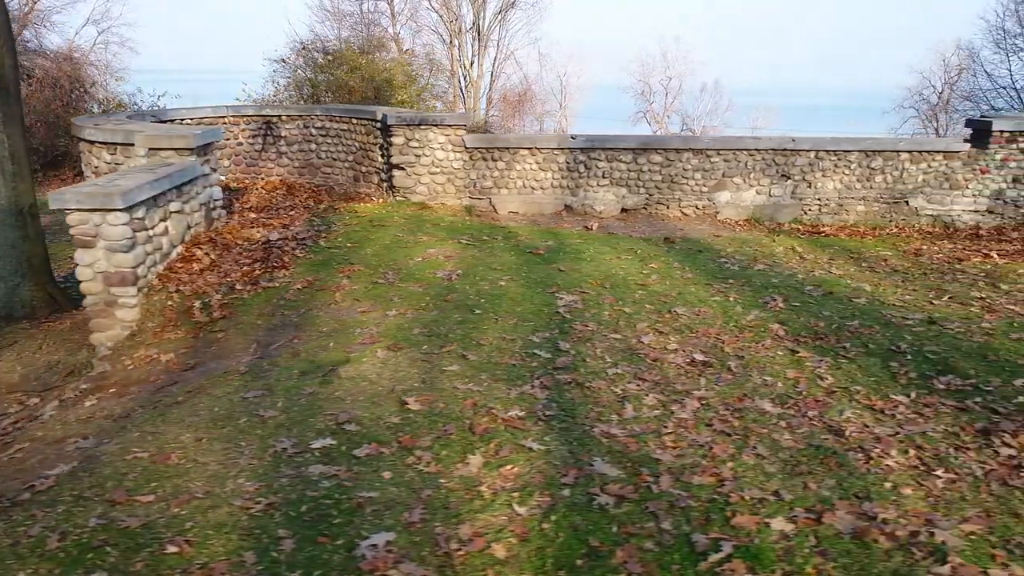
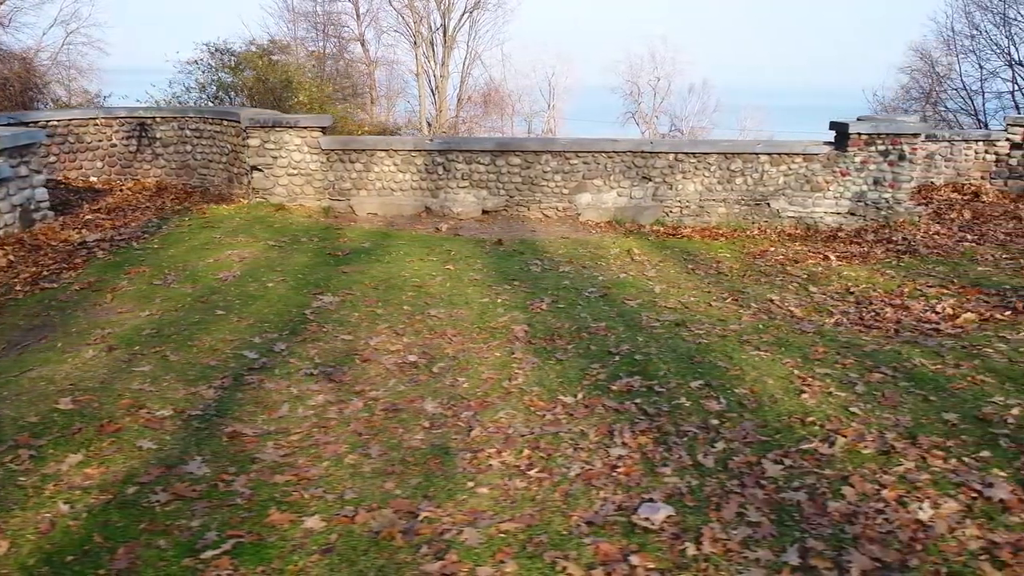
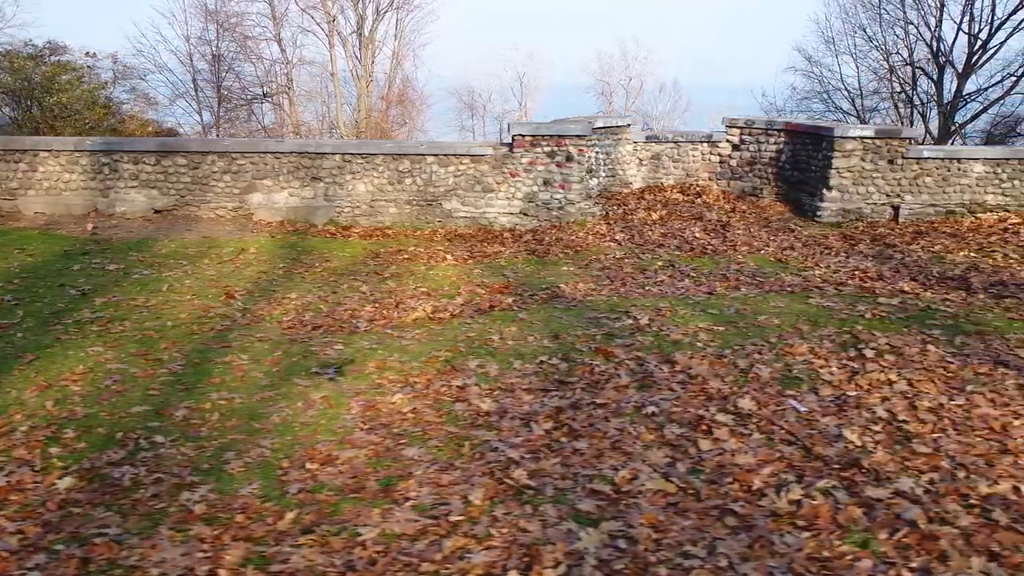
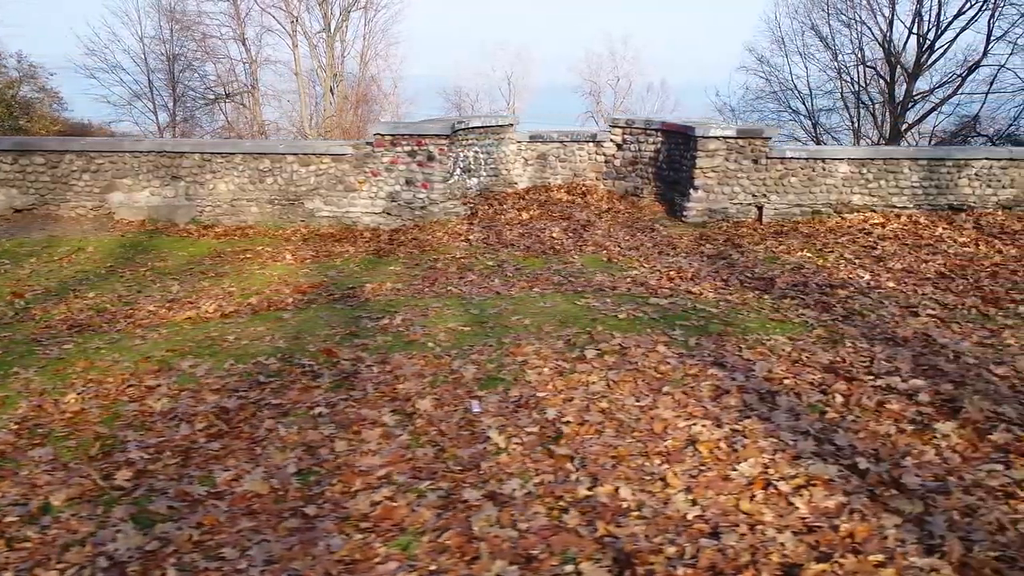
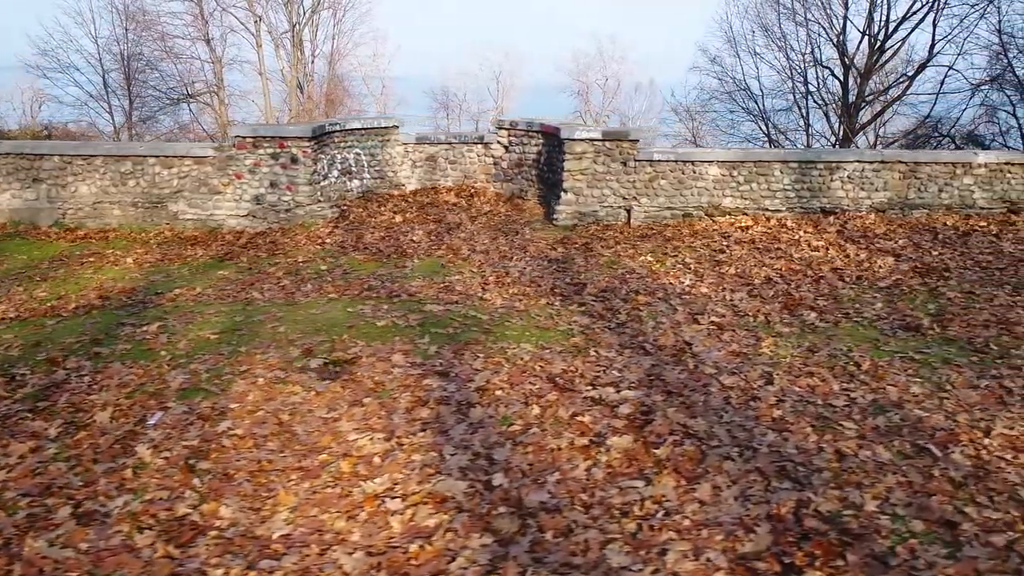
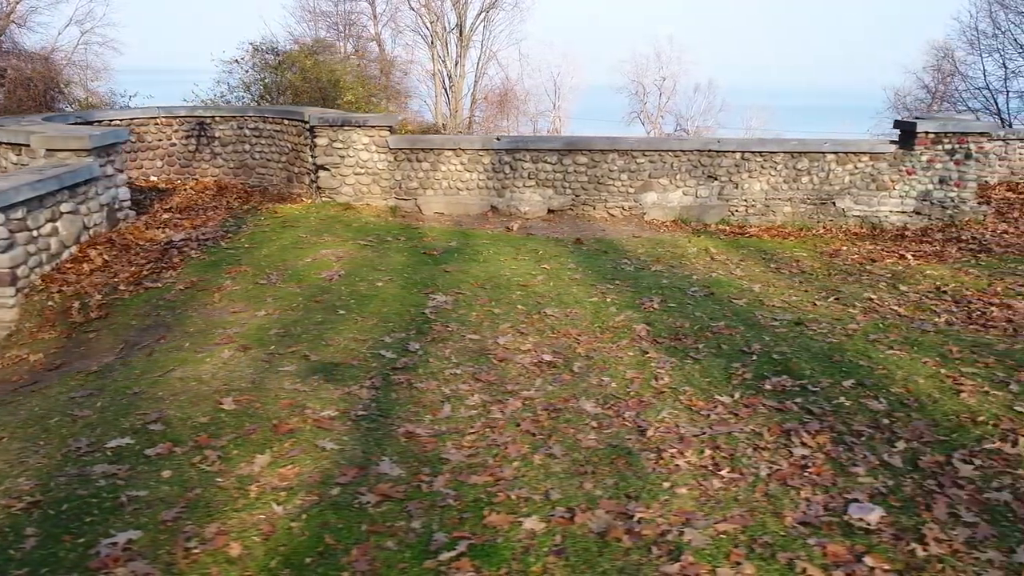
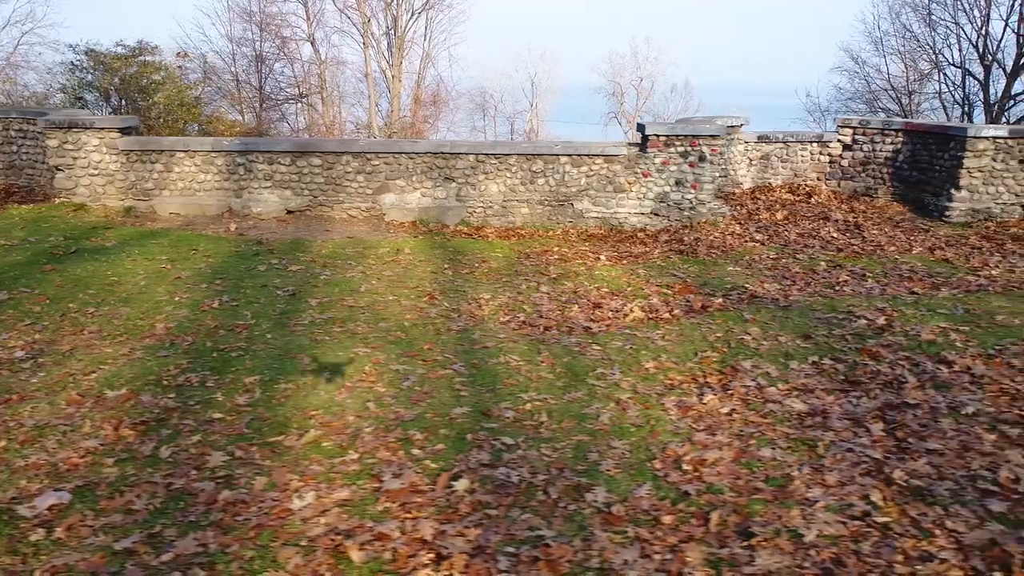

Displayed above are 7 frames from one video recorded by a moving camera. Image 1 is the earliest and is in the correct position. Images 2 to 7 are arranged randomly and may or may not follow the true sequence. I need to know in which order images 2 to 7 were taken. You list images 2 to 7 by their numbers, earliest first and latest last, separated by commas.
6, 2, 7, 3, 4, 5
